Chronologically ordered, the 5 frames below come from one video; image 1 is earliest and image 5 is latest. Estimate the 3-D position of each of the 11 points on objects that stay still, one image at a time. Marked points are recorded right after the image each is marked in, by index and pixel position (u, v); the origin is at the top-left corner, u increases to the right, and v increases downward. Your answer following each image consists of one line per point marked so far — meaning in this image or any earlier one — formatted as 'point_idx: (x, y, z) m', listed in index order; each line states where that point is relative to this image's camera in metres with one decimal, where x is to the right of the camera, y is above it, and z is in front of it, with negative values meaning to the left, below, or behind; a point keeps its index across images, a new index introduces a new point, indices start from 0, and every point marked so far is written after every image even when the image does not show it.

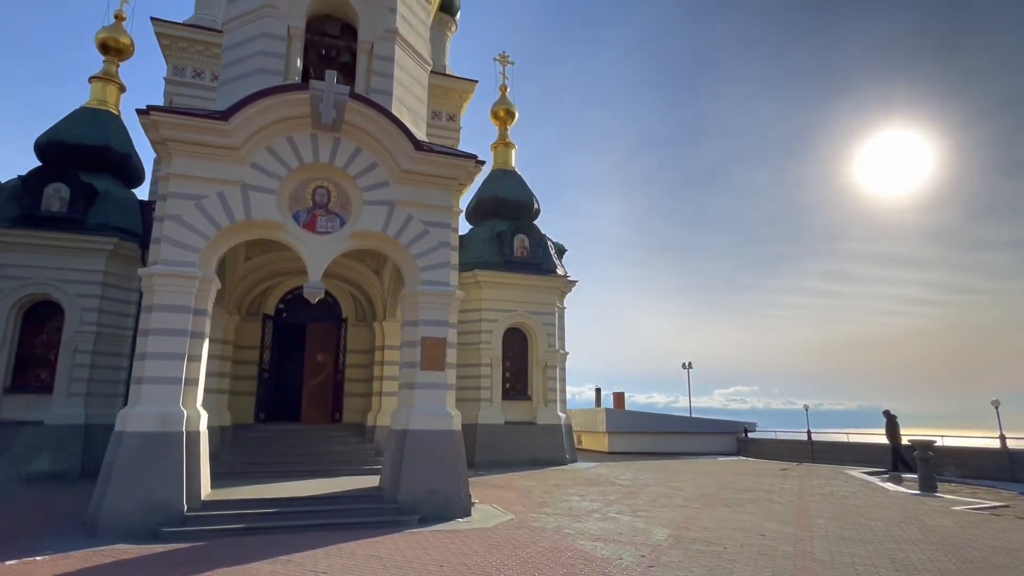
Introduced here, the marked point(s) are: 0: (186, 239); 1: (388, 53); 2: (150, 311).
0: (-4.8, +0.7, +8.6) m
1: (-2.3, +4.3, +10.8) m
2: (-5.1, -0.3, +8.3) m
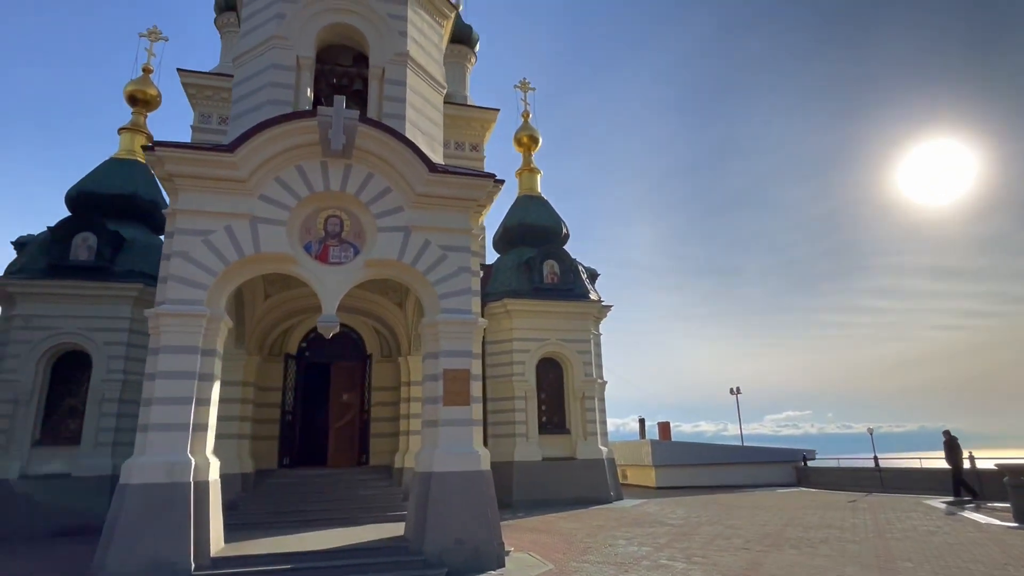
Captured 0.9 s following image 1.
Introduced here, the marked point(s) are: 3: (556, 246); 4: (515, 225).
0: (-4.5, +0.2, +8.2) m
1: (-2.0, +3.7, +10.4) m
2: (-4.8, -0.9, +7.9) m
3: (+1.4, +1.3, +18.2) m
4: (+0.1, +2.0, +18.4) m
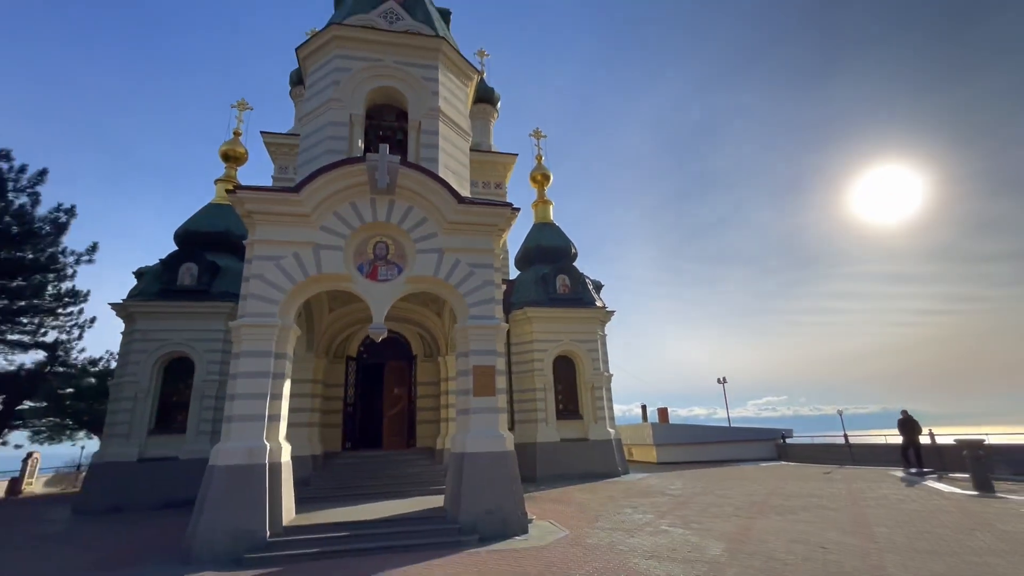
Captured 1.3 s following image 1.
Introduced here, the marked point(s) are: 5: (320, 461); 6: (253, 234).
0: (-4.1, -0.1, +9.8) m
1: (-1.6, +3.6, +11.8) m
2: (-4.4, -1.1, +9.5) m
3: (+1.9, +1.4, +19.6) m
4: (+0.6, +2.1, +19.8) m
5: (-4.5, -3.8, +12.9) m
6: (-4.5, +1.0, +10.1) m
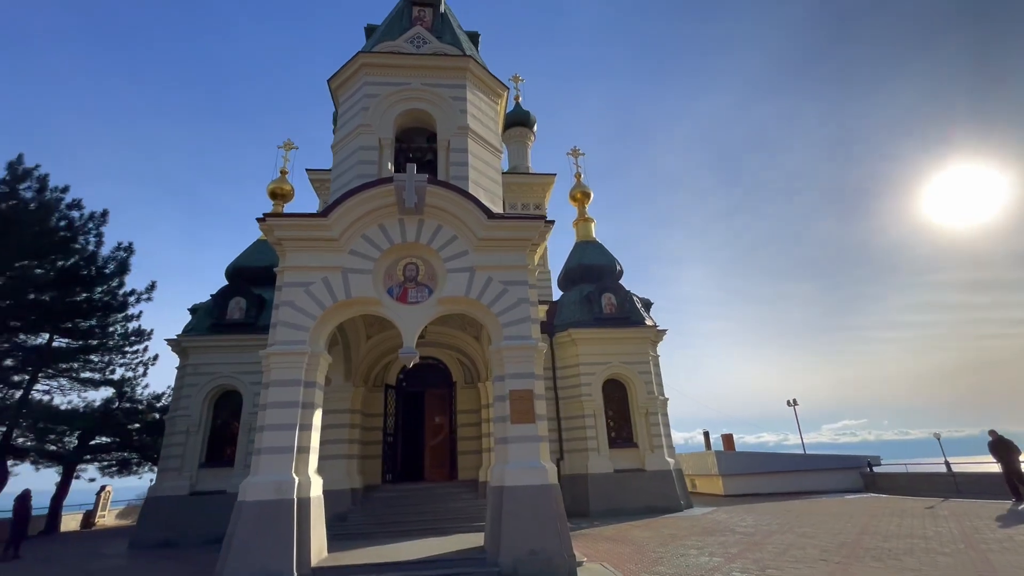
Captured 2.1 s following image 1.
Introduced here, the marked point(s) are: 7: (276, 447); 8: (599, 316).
0: (-3.5, -0.5, +9.5) m
1: (-1.0, +3.1, +11.5) m
2: (-3.9, -1.6, +9.2) m
3: (+3.3, +0.7, +18.8) m
4: (+2.0, +1.3, +19.2) m
5: (-3.5, -4.4, +12.5) m
6: (-4.0, +0.5, +9.9) m
7: (-3.6, -2.4, +8.9) m
8: (+2.7, -0.5, +17.7) m
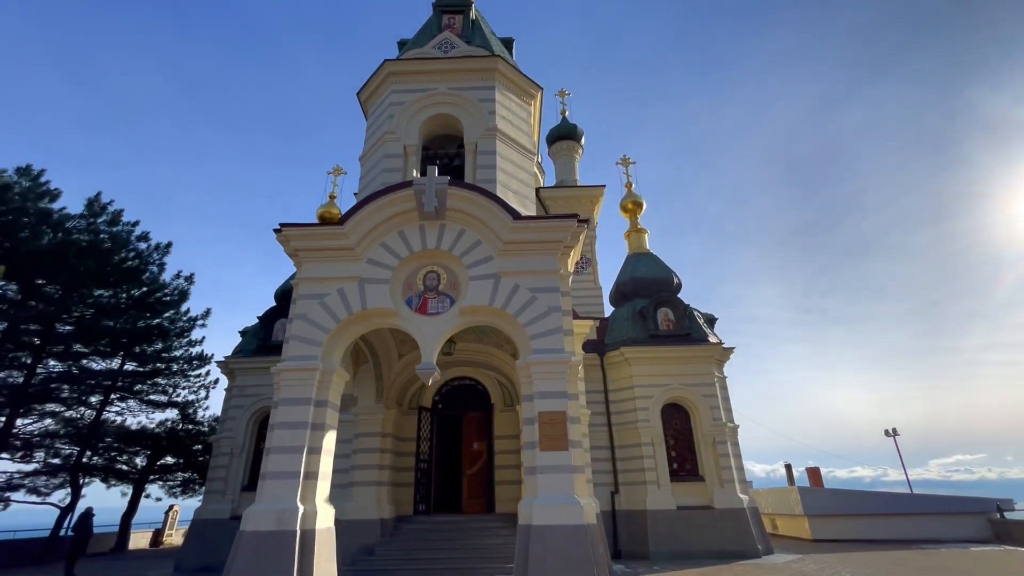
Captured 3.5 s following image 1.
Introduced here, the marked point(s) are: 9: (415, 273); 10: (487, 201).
0: (-3.1, -0.7, +8.9) m
1: (-0.4, +2.9, +10.8) m
2: (-3.5, -1.7, +8.6) m
3: (+4.8, +0.2, +17.4) m
4: (+3.5, +0.8, +17.9) m
5: (-2.7, -4.8, +11.6) m
6: (-3.5, +0.3, +9.3) m
7: (-3.2, -2.6, +8.2) m
8: (+4.0, -1.0, +16.3) m
9: (-1.6, +0.3, +9.4) m
10: (-0.3, +1.5, +9.3) m
